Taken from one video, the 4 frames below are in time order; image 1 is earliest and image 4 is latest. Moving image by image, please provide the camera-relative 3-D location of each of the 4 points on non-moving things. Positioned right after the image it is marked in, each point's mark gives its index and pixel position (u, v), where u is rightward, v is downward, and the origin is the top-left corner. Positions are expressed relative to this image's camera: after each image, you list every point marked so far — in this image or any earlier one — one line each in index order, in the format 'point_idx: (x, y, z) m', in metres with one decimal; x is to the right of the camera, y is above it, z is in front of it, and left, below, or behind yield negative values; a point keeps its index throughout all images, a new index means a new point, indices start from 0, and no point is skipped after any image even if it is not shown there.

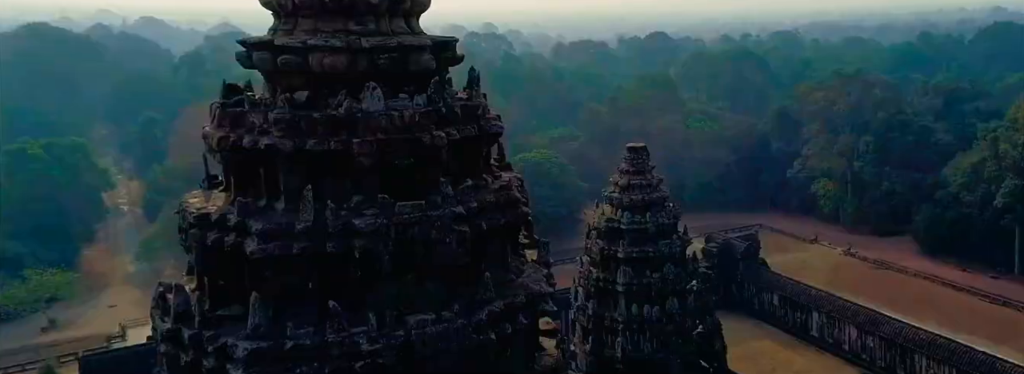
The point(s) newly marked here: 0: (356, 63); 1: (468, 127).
0: (-0.8, +0.6, +4.3) m
1: (-0.2, +0.3, +4.7) m
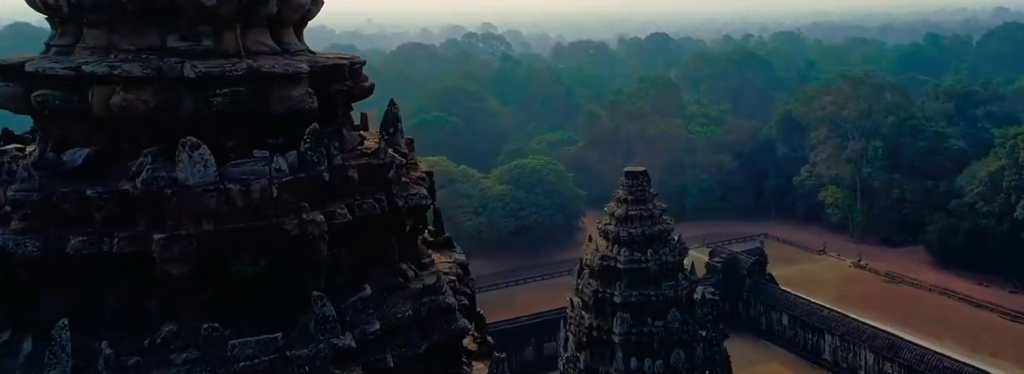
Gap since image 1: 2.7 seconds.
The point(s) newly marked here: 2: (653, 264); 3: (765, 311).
0: (-1.1, +0.3, +2.6) m
1: (-0.5, -0.1, +3.0) m
2: (+1.6, -0.9, +9.7) m
3: (+5.3, -2.6, +17.6) m
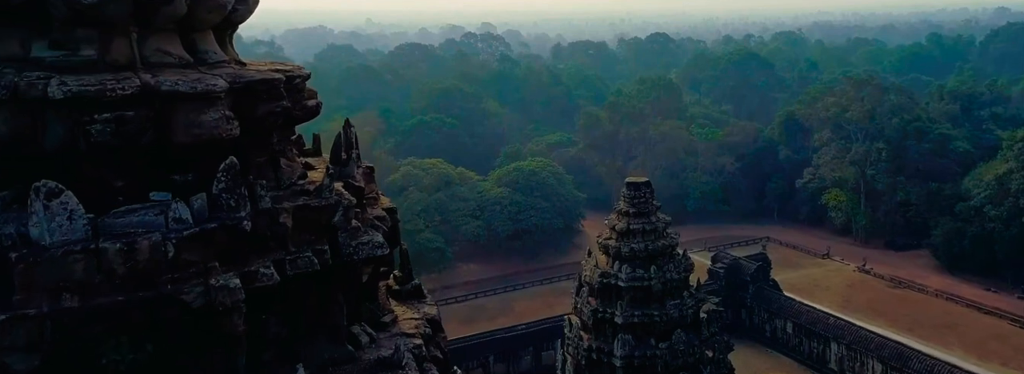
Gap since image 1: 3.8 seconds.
0: (-1.1, +0.1, +2.0) m
1: (-0.6, -0.2, +2.3) m
2: (+1.6, -1.0, +9.0) m
3: (+5.2, -2.8, +17.0) m
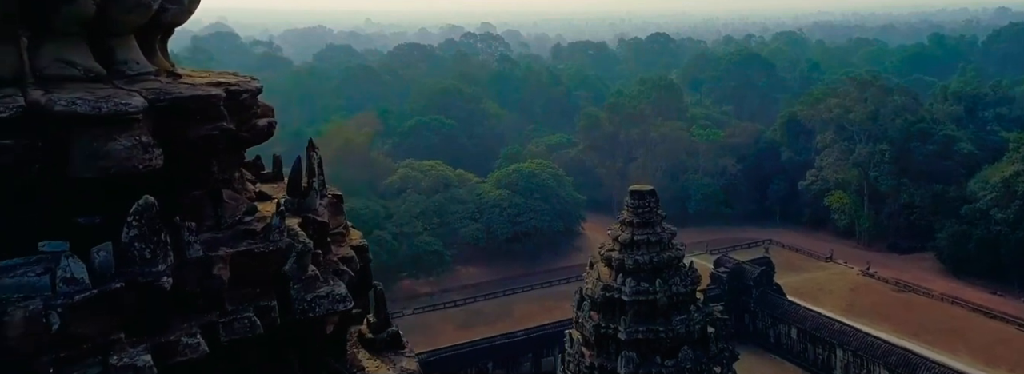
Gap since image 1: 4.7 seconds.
0: (-1.1, 0.0, +1.5) m
1: (-0.6, -0.3, +1.8) m
2: (+1.5, -1.1, +8.6) m
3: (+5.2, -2.9, +16.5) m
